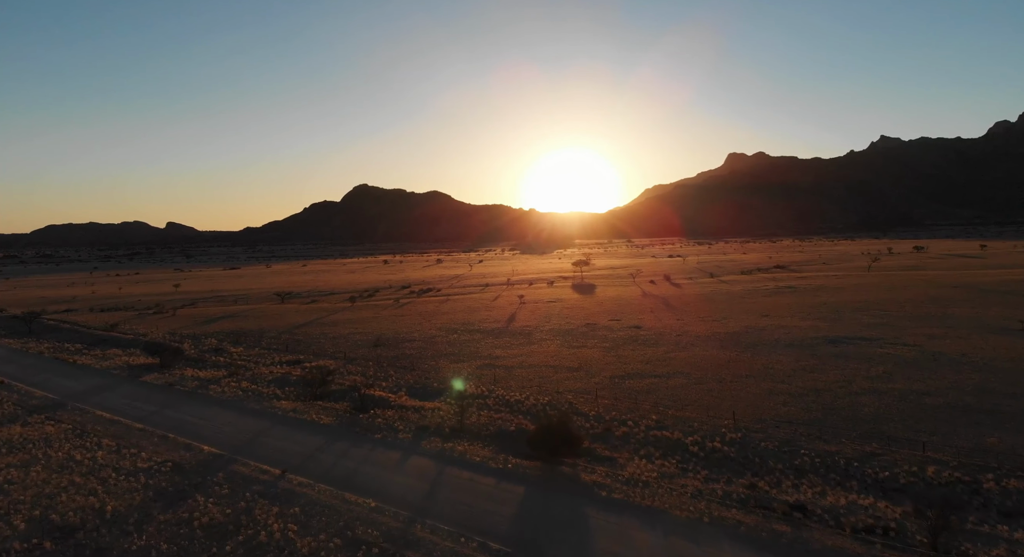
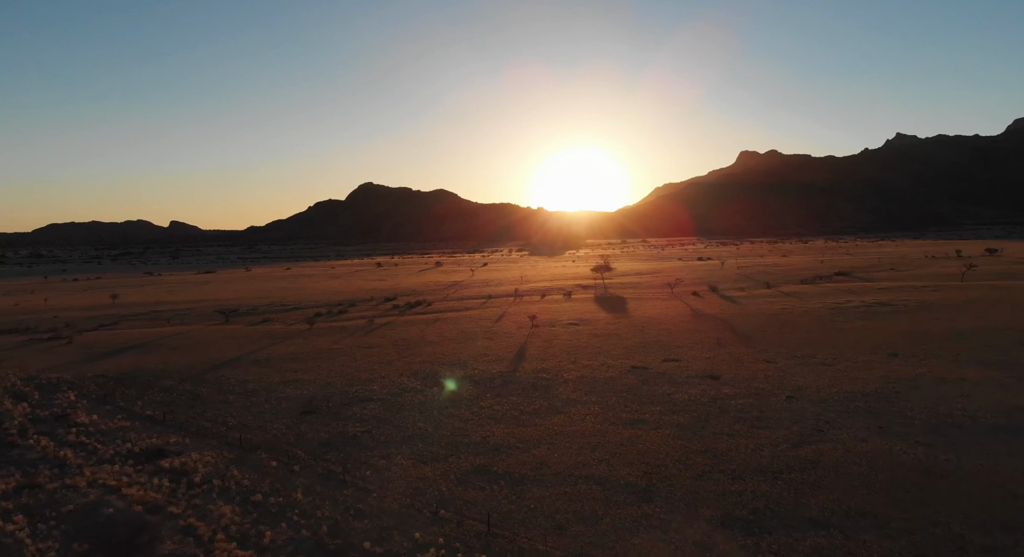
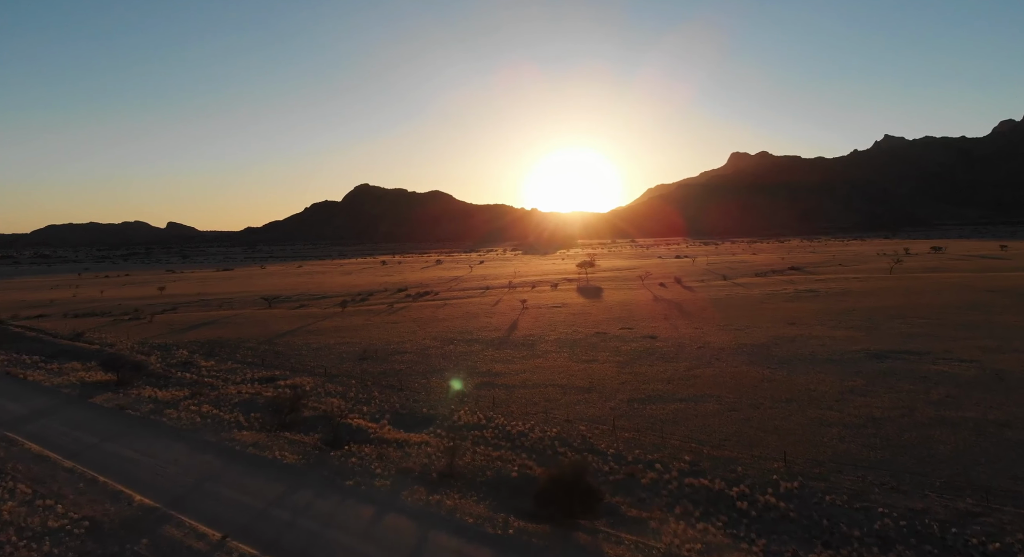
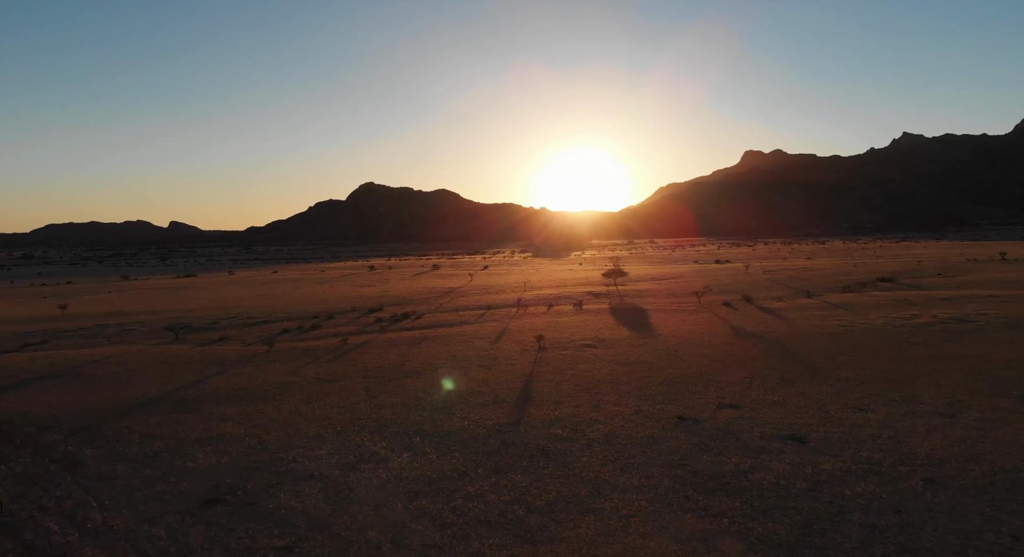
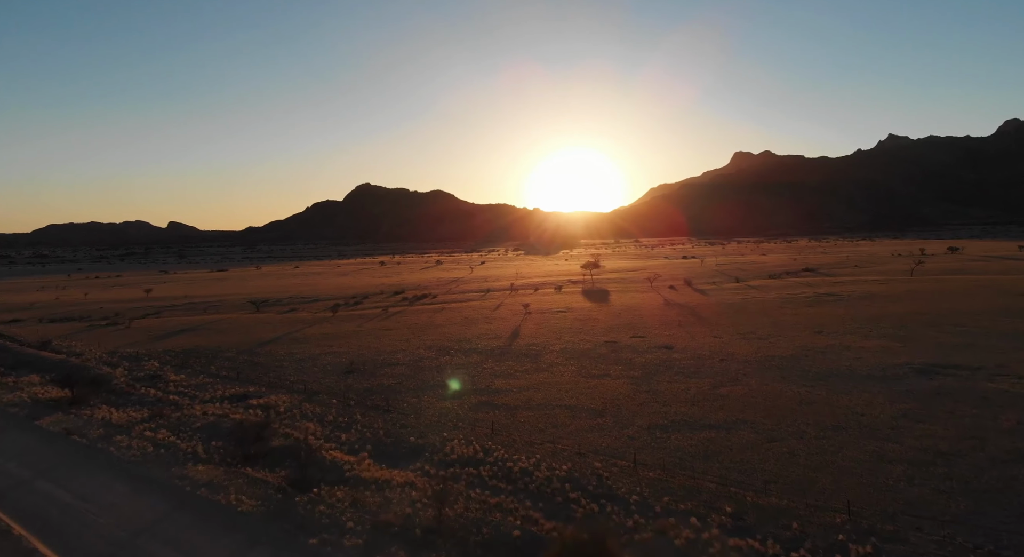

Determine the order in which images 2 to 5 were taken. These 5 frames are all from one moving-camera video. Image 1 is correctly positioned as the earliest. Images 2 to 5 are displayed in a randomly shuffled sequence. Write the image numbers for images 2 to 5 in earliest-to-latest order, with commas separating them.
3, 5, 2, 4
